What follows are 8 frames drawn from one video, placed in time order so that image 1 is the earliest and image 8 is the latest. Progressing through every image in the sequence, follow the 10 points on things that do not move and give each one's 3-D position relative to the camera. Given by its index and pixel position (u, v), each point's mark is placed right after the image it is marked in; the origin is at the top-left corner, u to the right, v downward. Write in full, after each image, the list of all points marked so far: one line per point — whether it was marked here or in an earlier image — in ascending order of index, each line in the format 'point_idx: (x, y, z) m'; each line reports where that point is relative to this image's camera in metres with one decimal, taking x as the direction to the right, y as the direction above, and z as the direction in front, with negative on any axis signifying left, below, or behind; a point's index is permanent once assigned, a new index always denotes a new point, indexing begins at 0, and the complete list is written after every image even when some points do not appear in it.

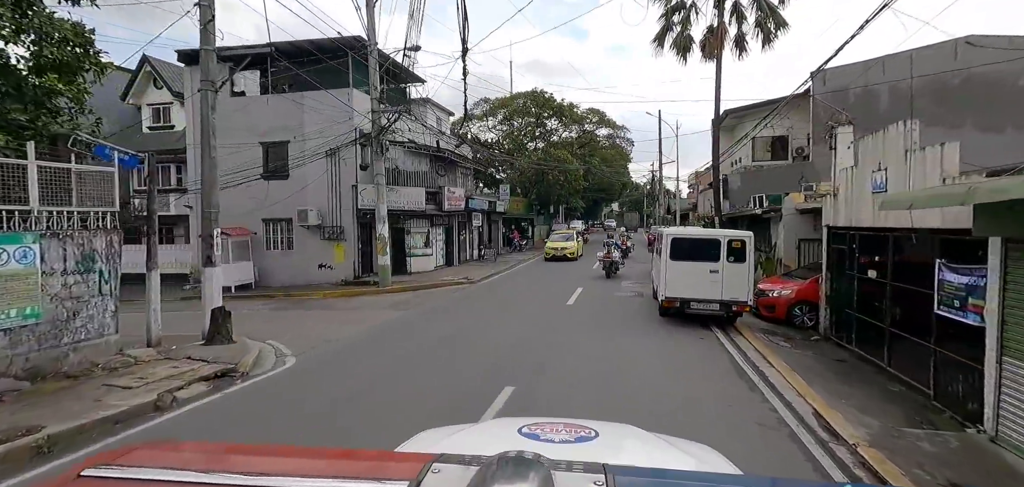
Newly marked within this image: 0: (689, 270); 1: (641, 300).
0: (+4.0, -0.6, +9.6) m
1: (+4.2, -1.8, +14.0) m
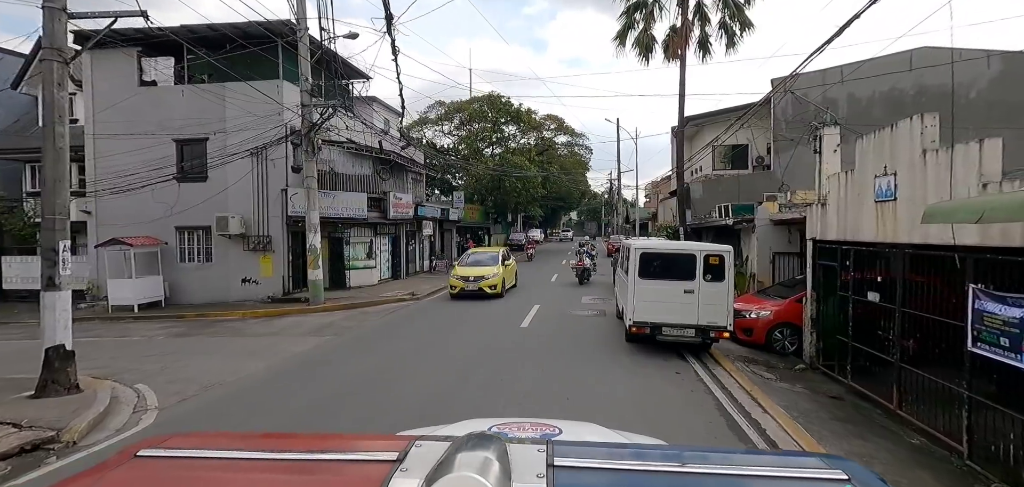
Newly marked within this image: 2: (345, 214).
0: (+2.8, -0.9, +8.3) m
1: (+2.7, -2.2, +12.6) m
2: (-6.8, +1.2, +18.1) m
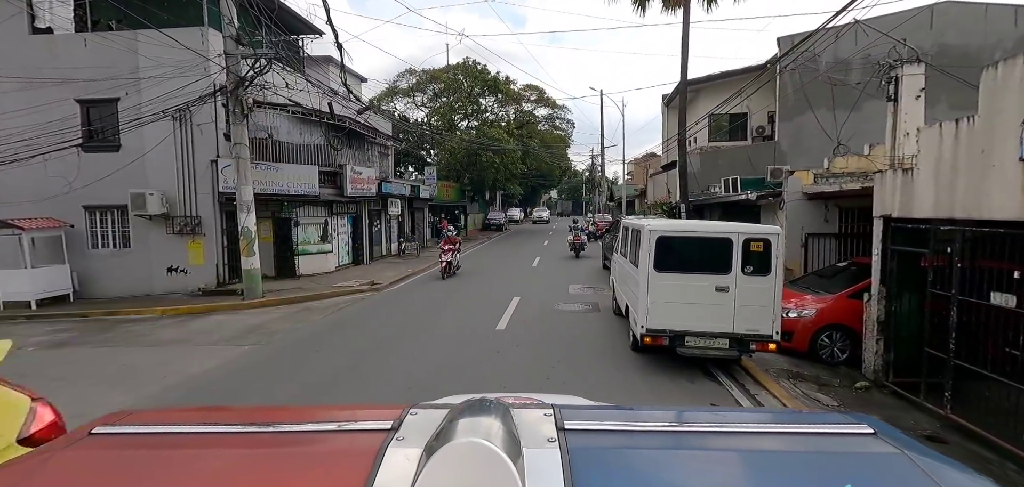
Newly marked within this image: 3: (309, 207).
0: (+2.4, -0.6, +6.1) m
1: (+2.0, -1.7, +10.5) m
2: (-7.7, +1.9, +15.3) m
3: (-8.0, +1.4, +17.0) m
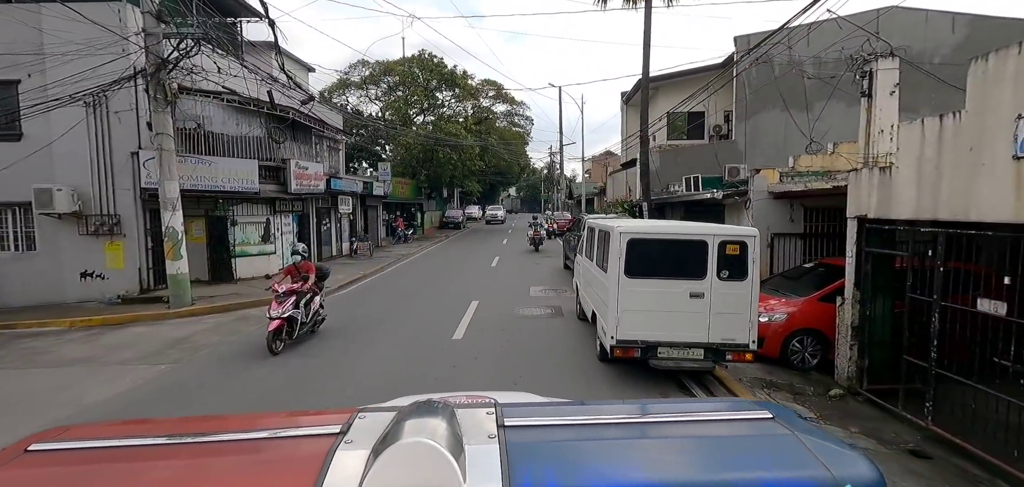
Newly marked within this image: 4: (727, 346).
0: (+1.9, -0.7, +5.6) m
1: (+1.1, -1.7, +10.0) m
2: (-9.1, +1.8, +13.8) m
3: (-9.5, +1.4, +15.5) m
4: (+2.8, -1.3, +5.6) m
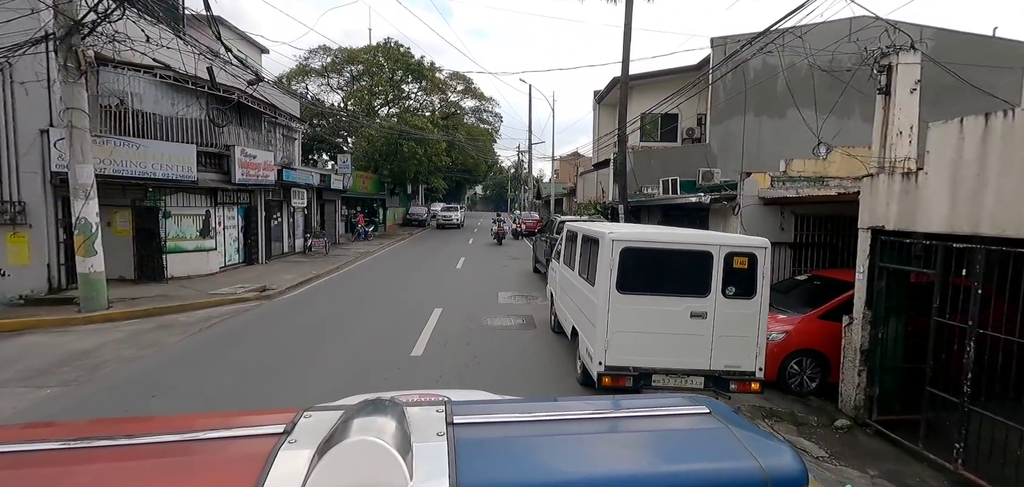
0: (+1.5, -0.8, +4.7) m
1: (+0.4, -1.8, +9.1) m
2: (-10.0, +2.0, +12.1) m
3: (-10.5, +1.6, +13.8) m
4: (+2.4, -1.5, +4.8) m
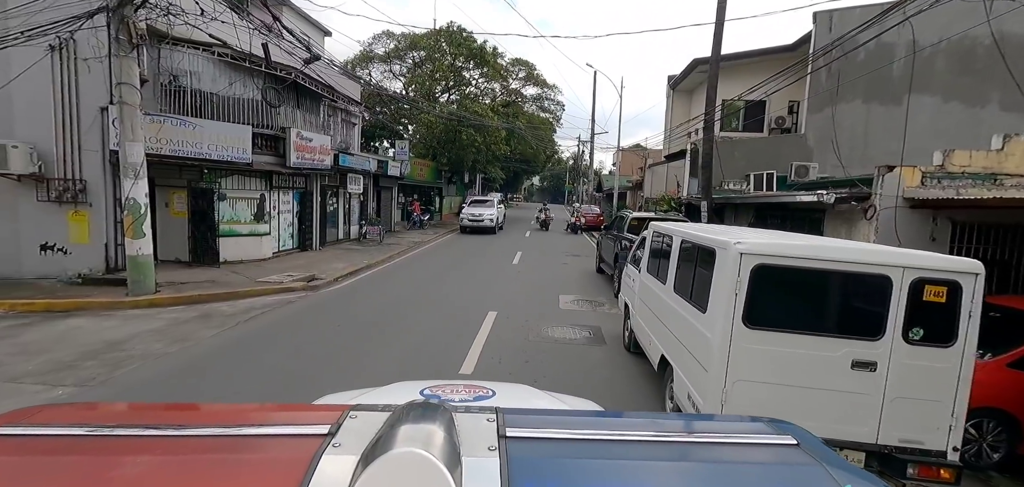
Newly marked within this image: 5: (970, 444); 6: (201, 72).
0: (+2.2, -0.9, +3.4) m
1: (+1.5, -1.8, +7.8) m
2: (-8.3, +2.4, +12.0) m
3: (-8.6, +2.1, +13.7) m
4: (+3.1, -1.6, +3.4) m
5: (+4.8, -2.1, +4.5) m
6: (-8.9, +4.9, +12.2) m
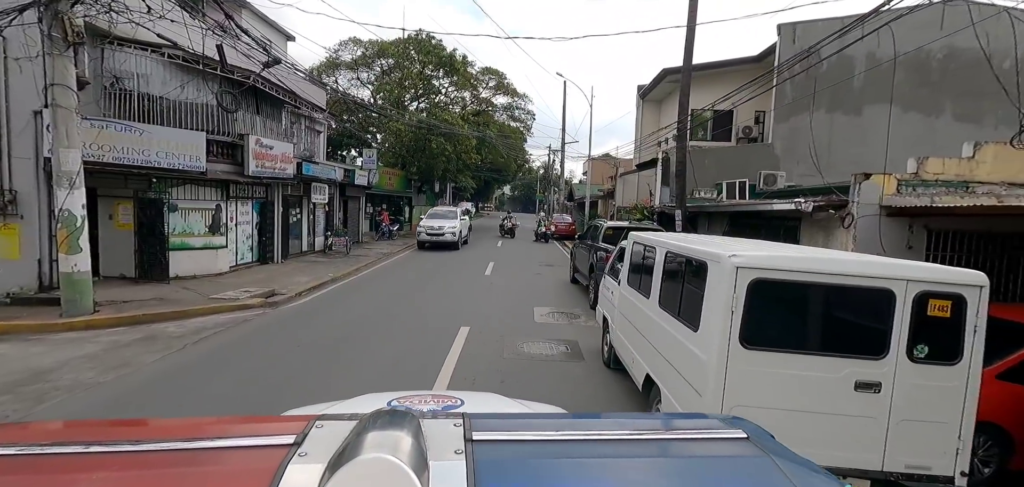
0: (+2.0, -1.0, +3.1) m
1: (+1.1, -2.0, +7.5) m
2: (-9.0, +2.1, +11.1) m
3: (-9.4, +1.7, +12.8) m
4: (+2.9, -1.7, +3.1) m
5: (+4.6, -2.2, +4.4) m
6: (-9.6, +4.5, +11.3) m
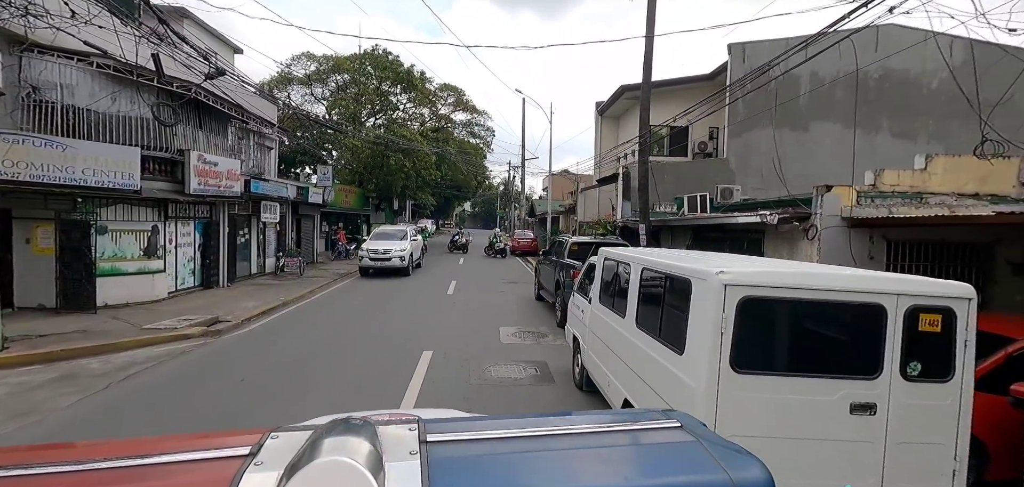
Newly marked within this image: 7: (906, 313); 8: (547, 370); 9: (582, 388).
0: (+1.8, -1.1, +2.9) m
1: (+0.6, -2.3, +7.1) m
2: (-9.9, +1.4, +10.0) m
3: (-10.4, +1.0, +11.6) m
4: (+2.7, -1.8, +2.9) m
5: (+4.3, -2.3, +4.3) m
6: (-10.6, +3.9, +10.3) m
7: (+2.7, -0.5, +2.9) m
8: (+0.6, -2.2, +7.7) m
9: (+1.1, -2.3, +6.8) m
